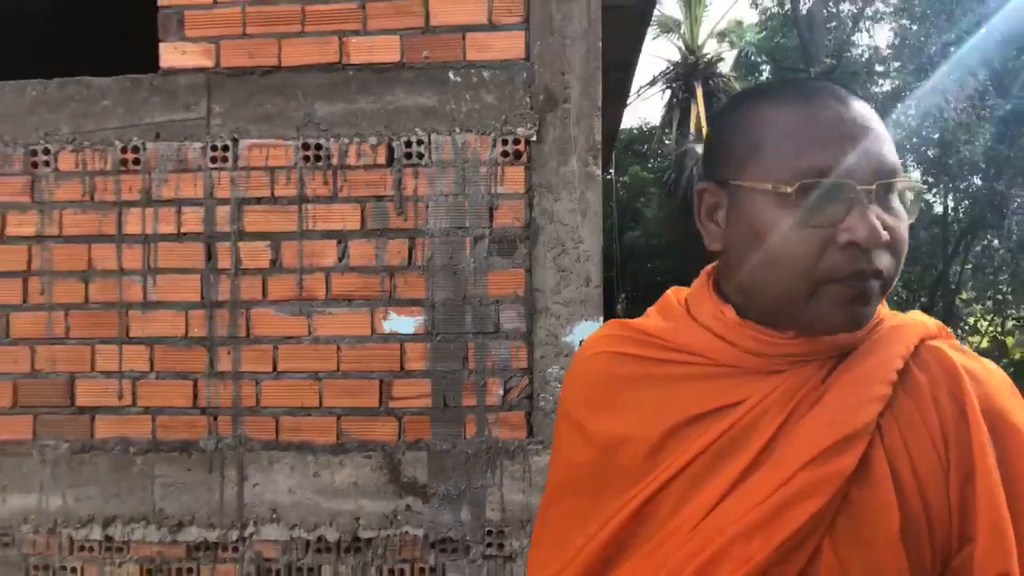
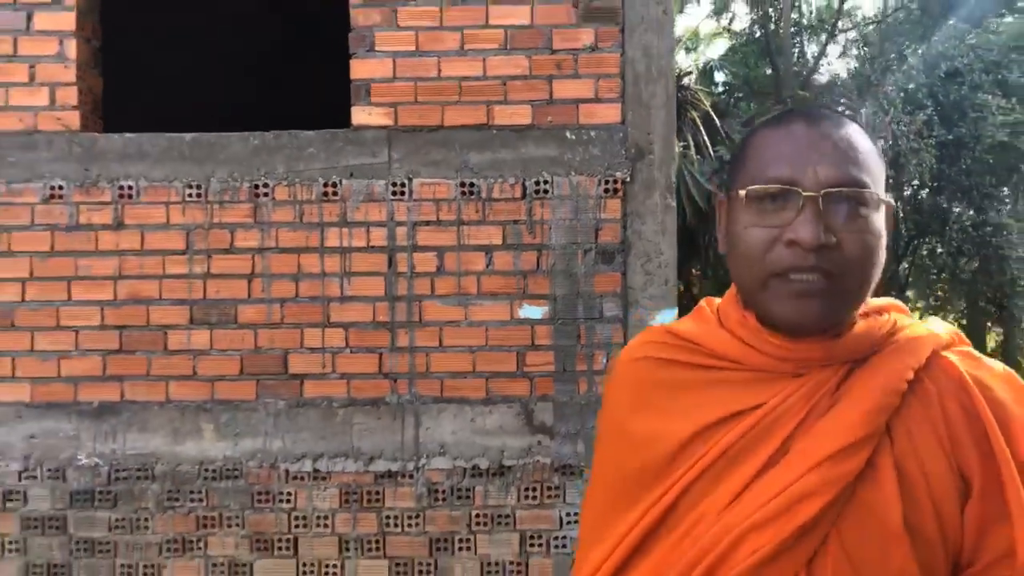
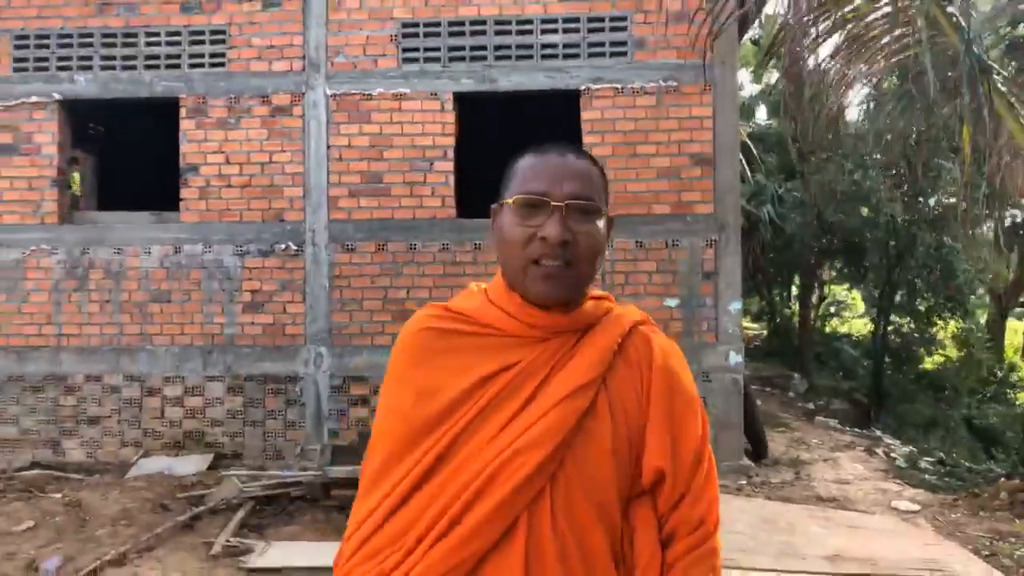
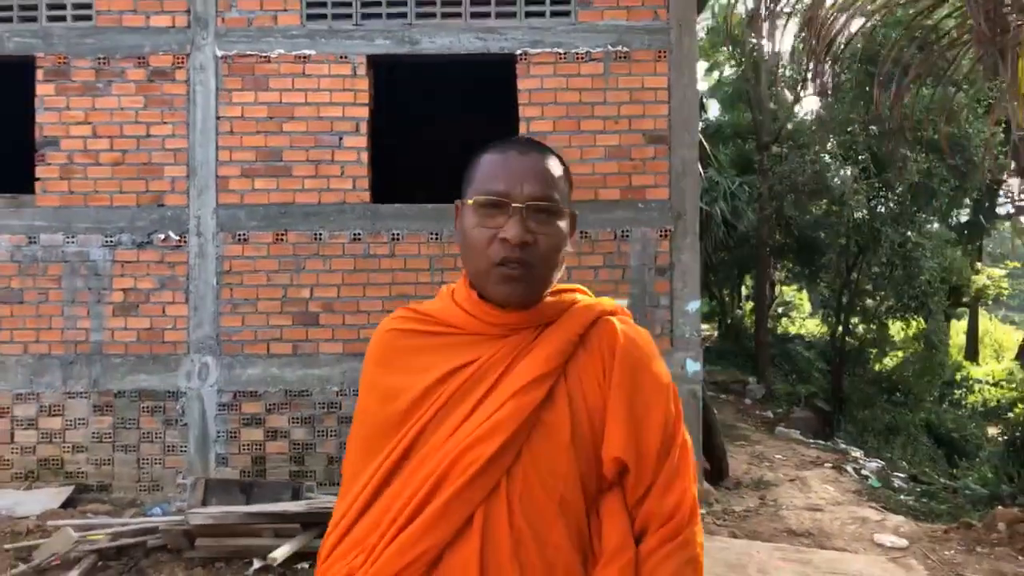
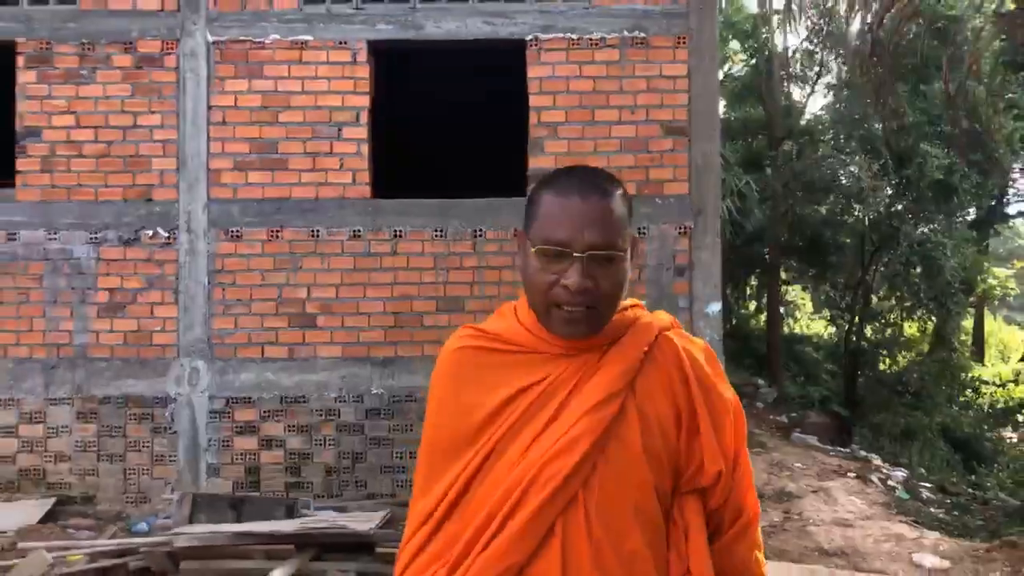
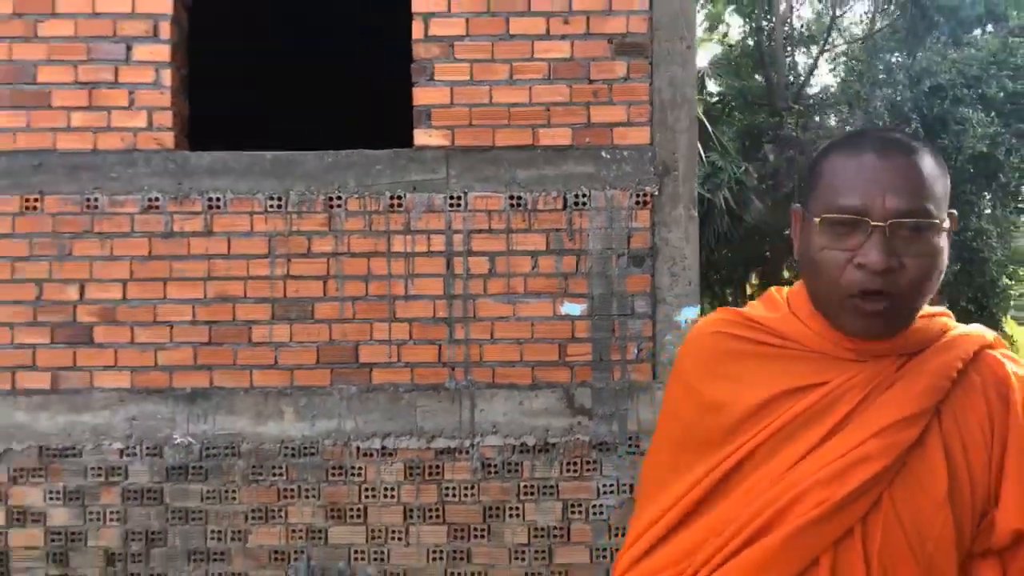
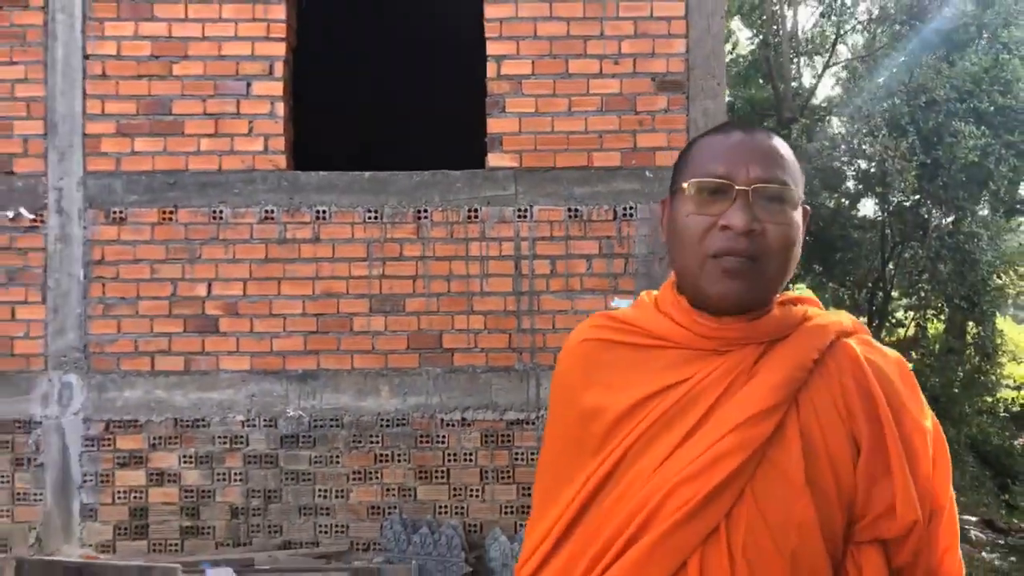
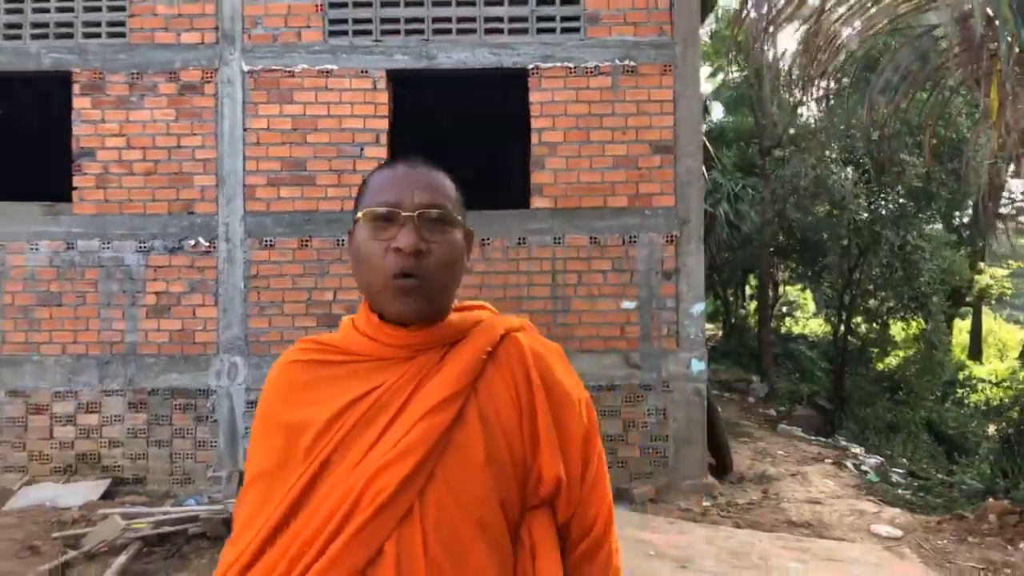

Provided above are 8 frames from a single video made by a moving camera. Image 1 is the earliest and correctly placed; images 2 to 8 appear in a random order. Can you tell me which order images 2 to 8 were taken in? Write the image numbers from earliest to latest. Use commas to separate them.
2, 6, 7, 5, 4, 8, 3
